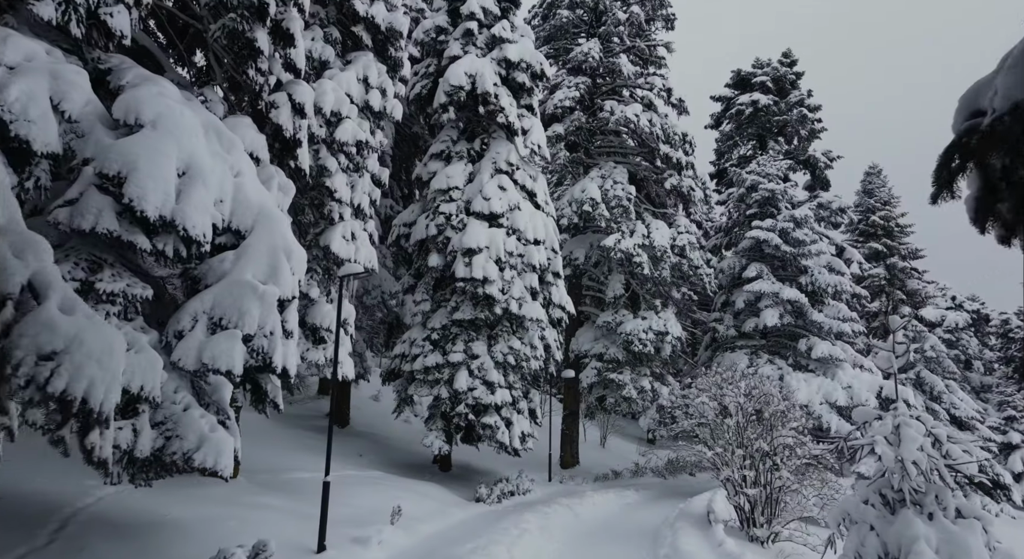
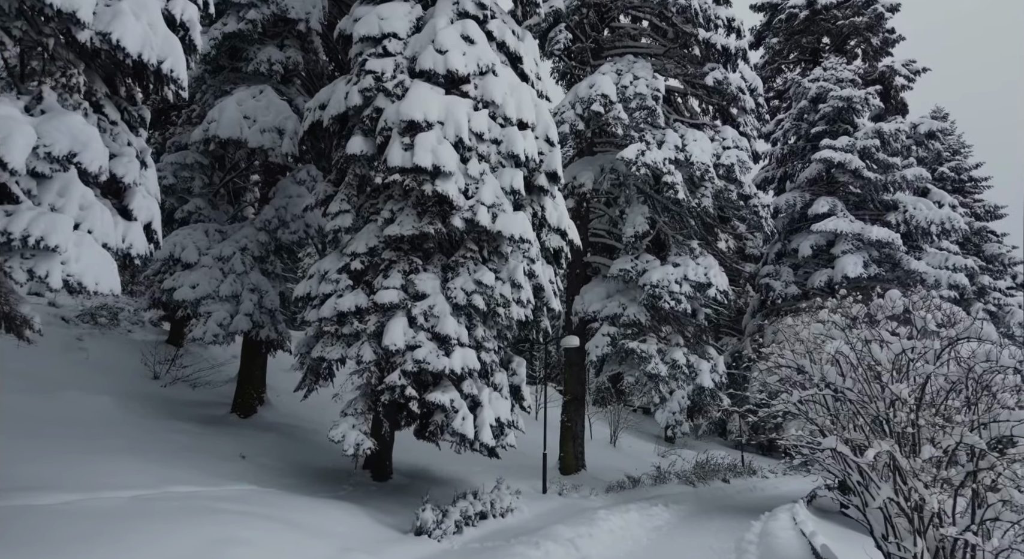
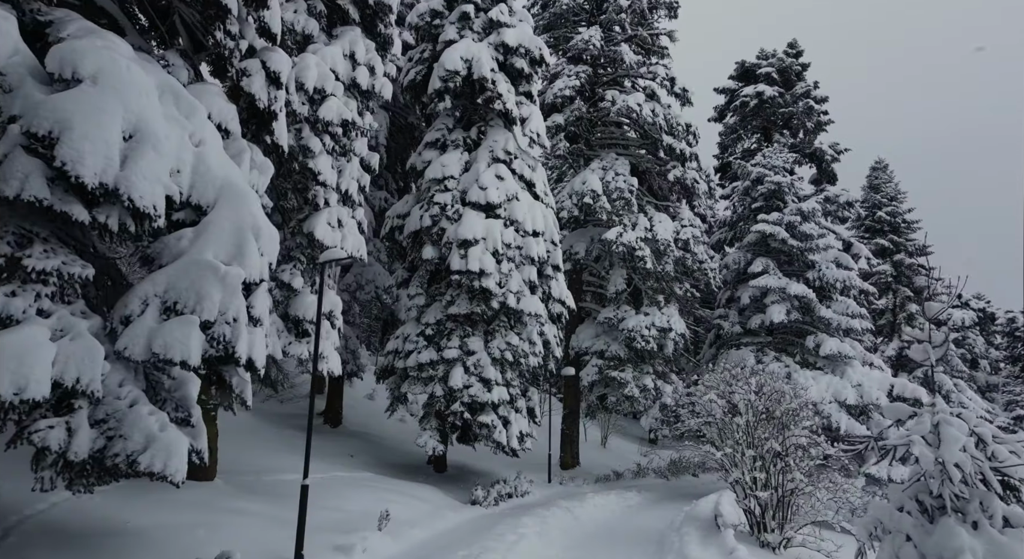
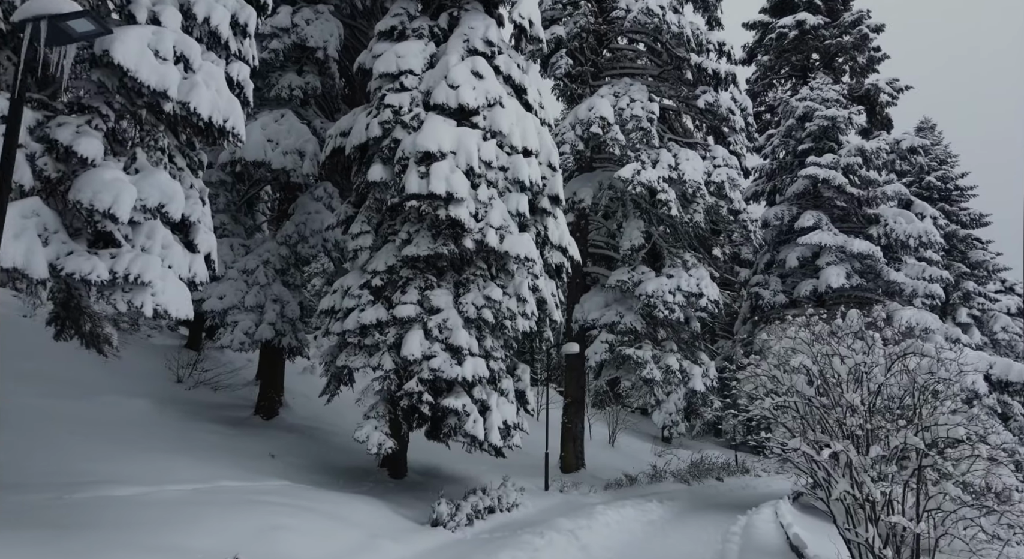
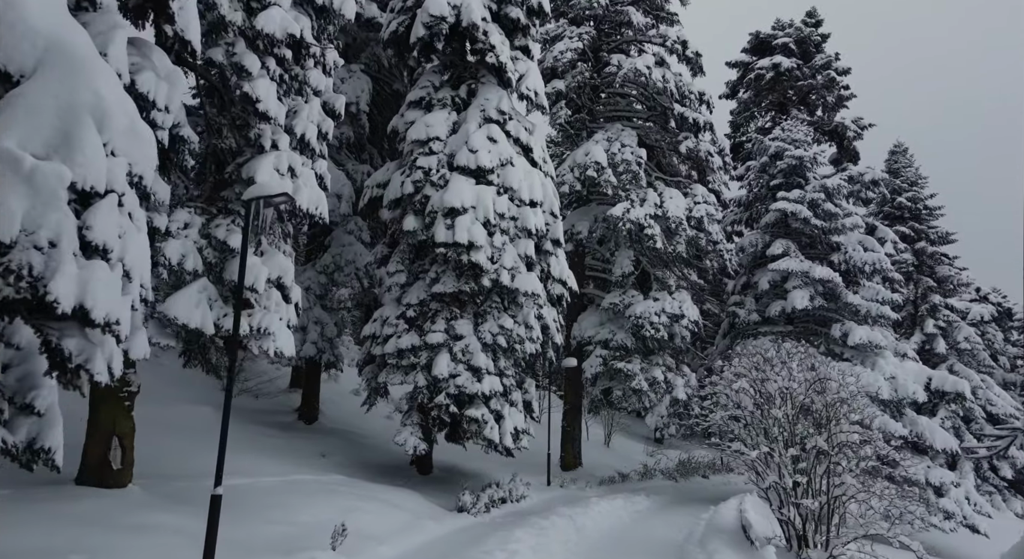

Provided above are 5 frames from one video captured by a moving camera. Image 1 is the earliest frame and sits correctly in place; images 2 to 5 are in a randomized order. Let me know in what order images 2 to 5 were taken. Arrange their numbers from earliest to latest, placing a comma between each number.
3, 5, 4, 2
